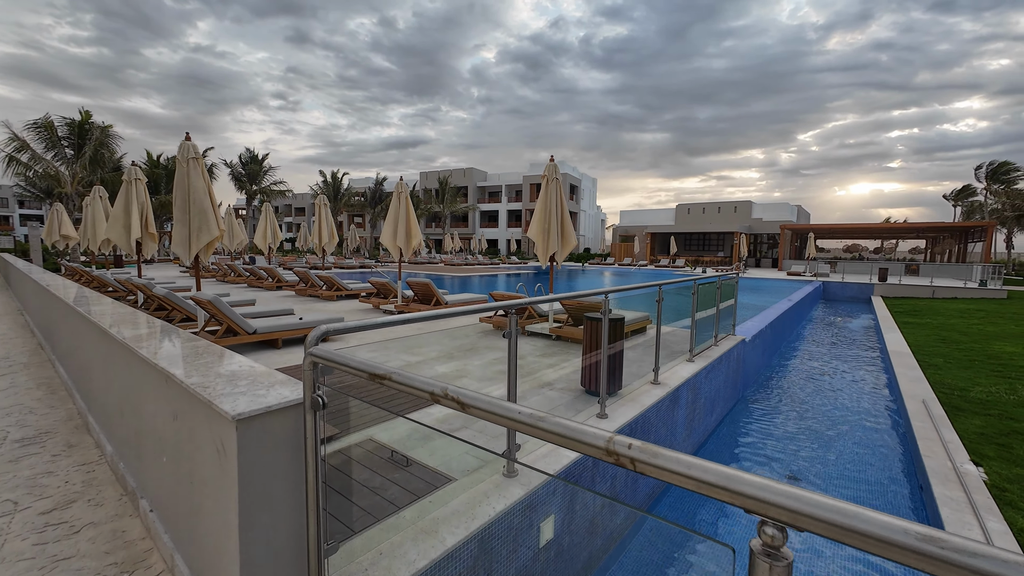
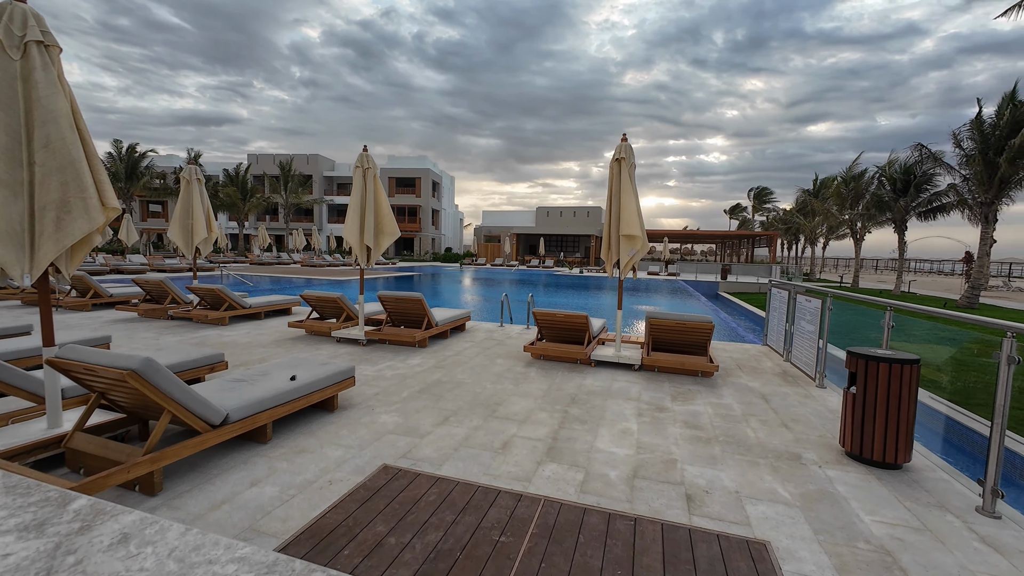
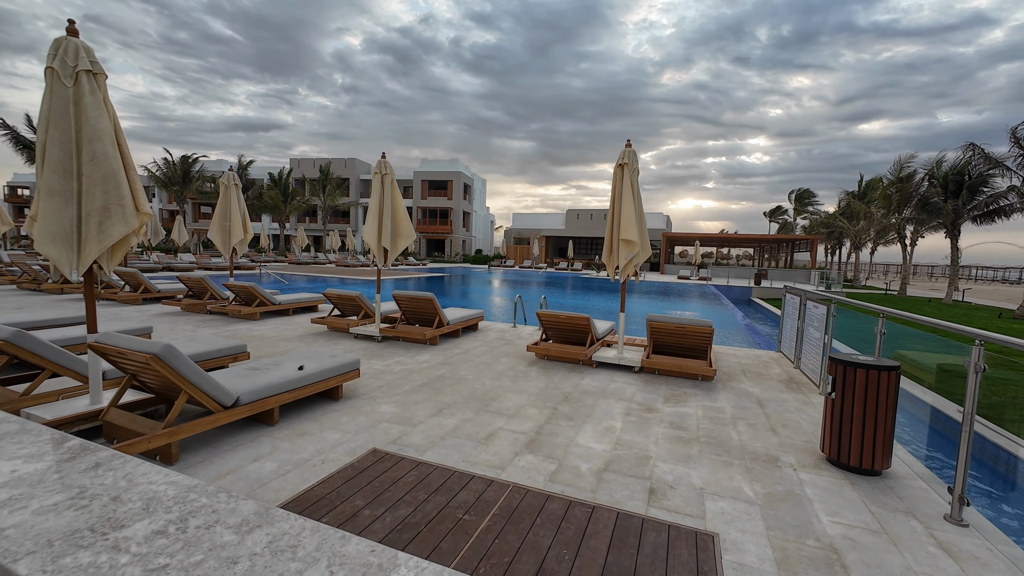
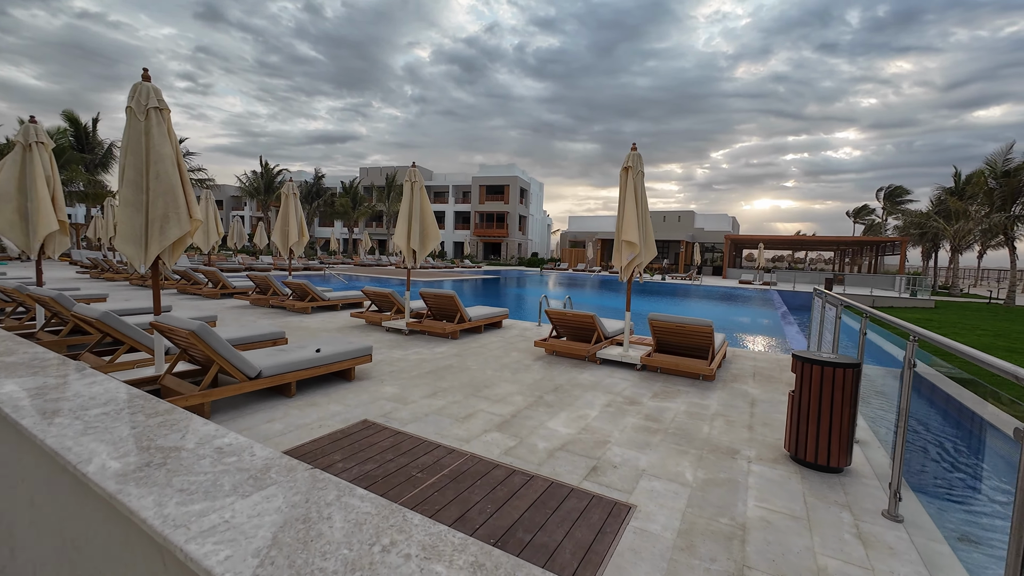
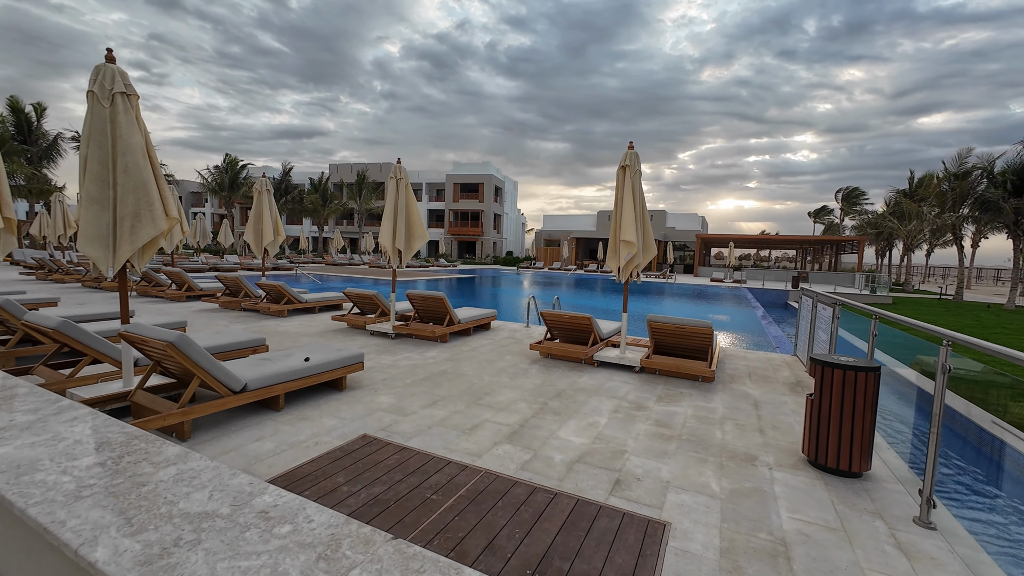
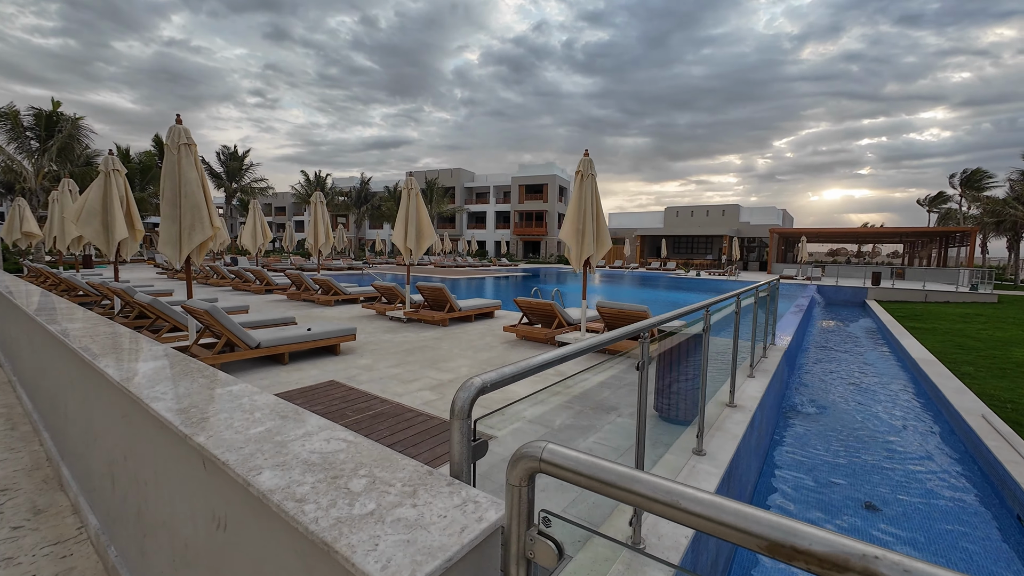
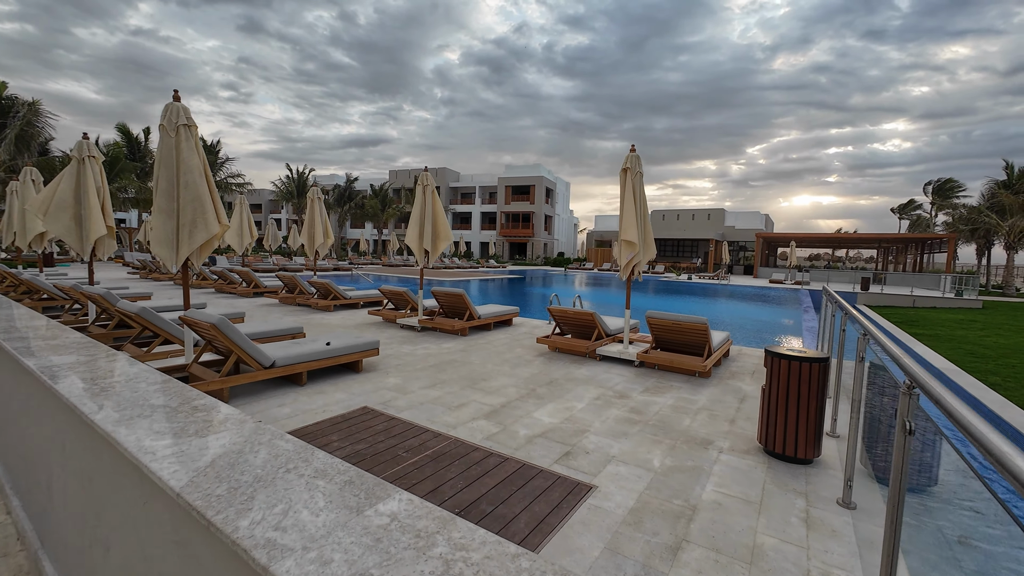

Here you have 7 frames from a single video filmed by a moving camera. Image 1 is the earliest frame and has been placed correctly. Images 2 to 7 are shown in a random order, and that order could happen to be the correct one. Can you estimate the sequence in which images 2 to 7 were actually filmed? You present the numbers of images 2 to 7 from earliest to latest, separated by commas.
6, 7, 4, 5, 3, 2
